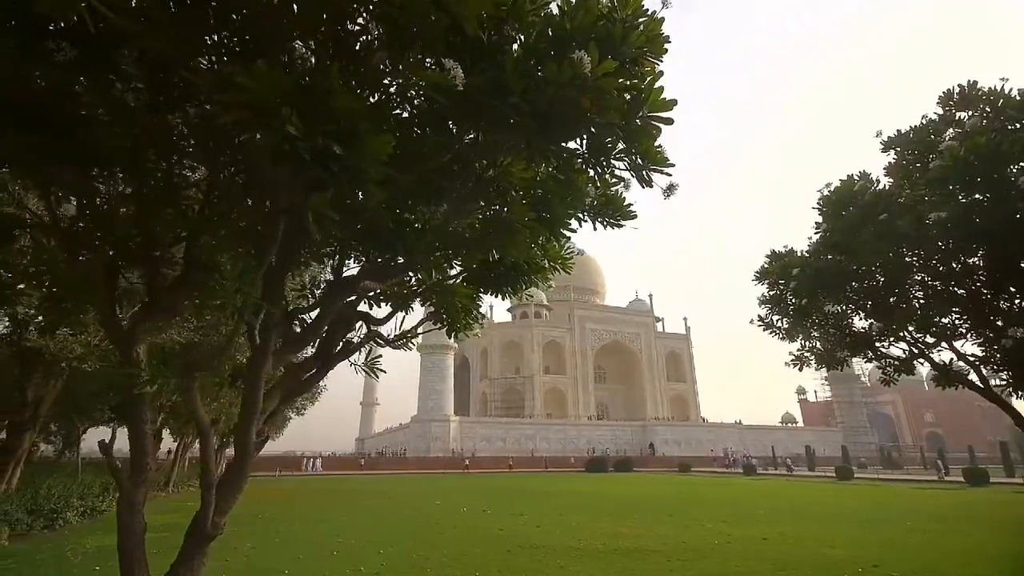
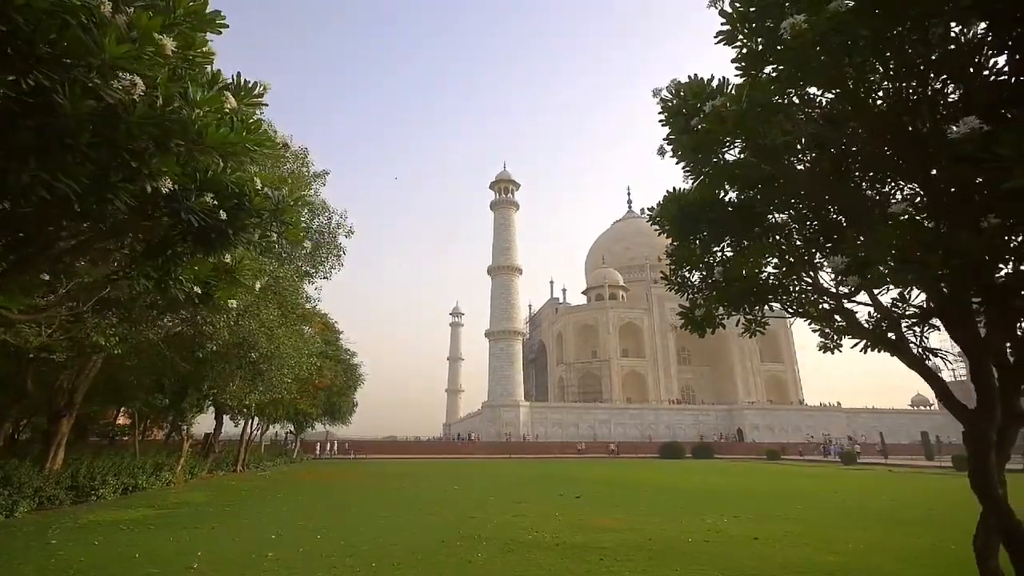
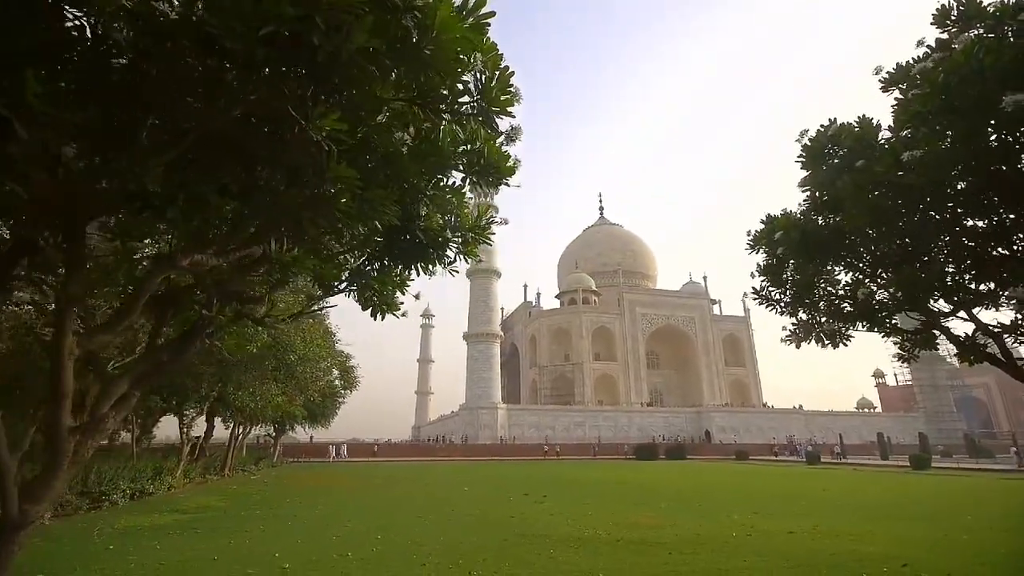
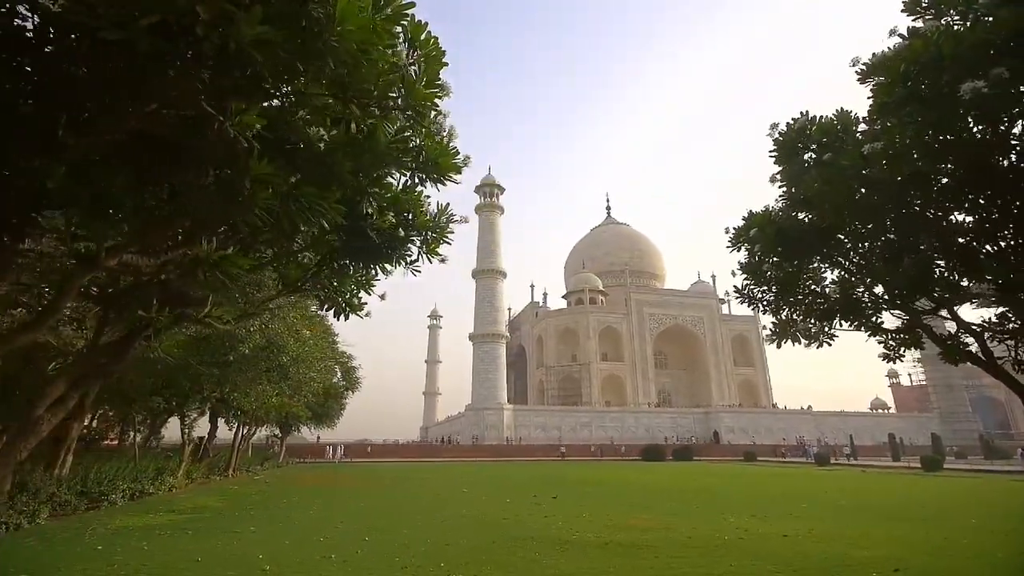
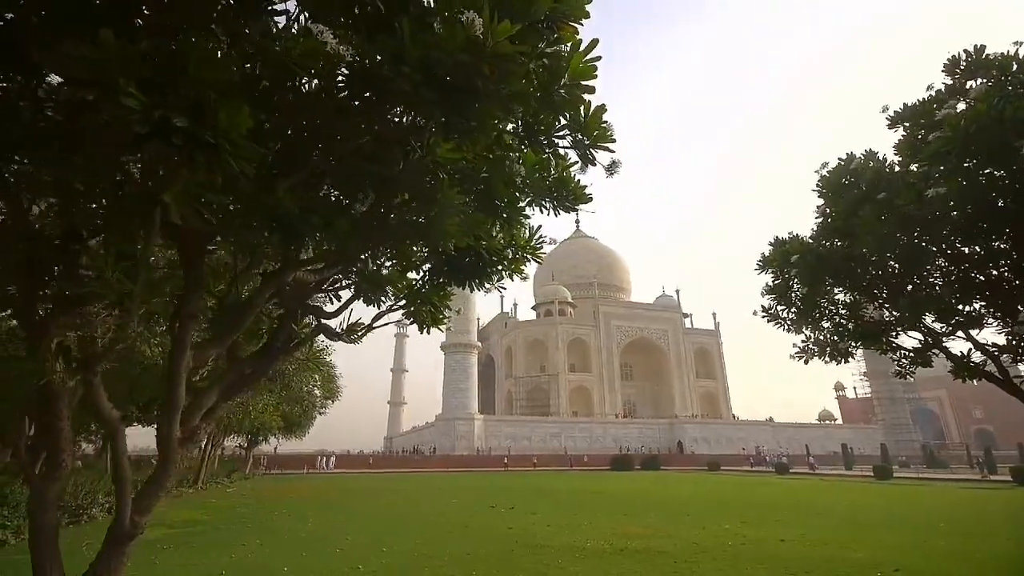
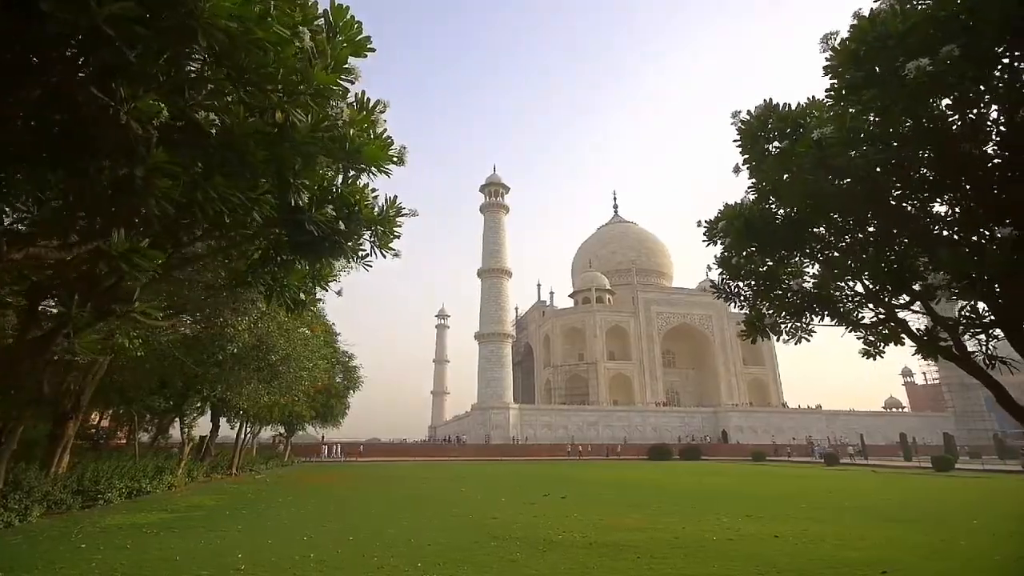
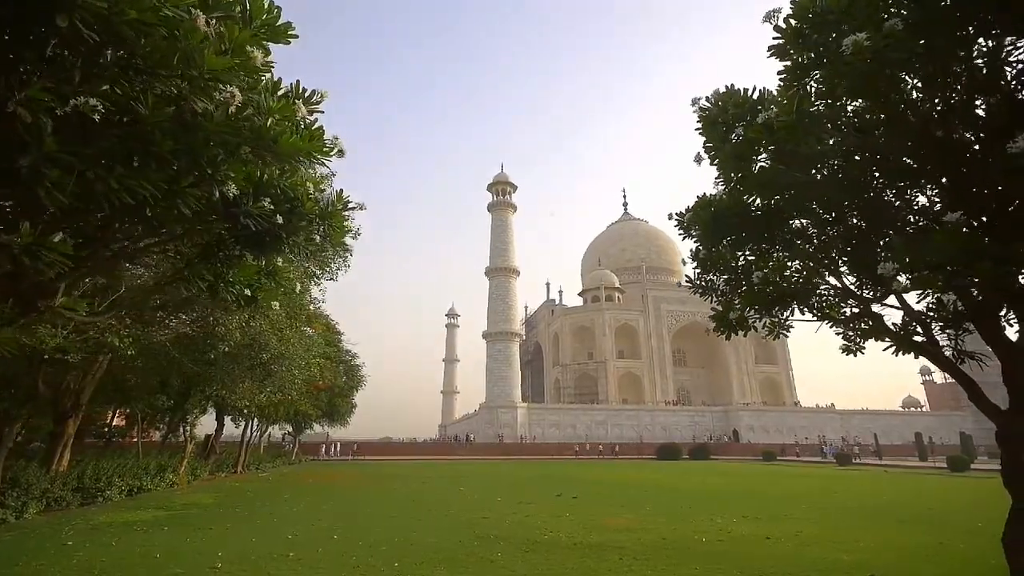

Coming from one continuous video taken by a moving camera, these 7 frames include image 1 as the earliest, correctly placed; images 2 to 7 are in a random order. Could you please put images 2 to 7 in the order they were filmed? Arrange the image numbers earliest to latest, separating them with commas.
5, 3, 4, 6, 7, 2
